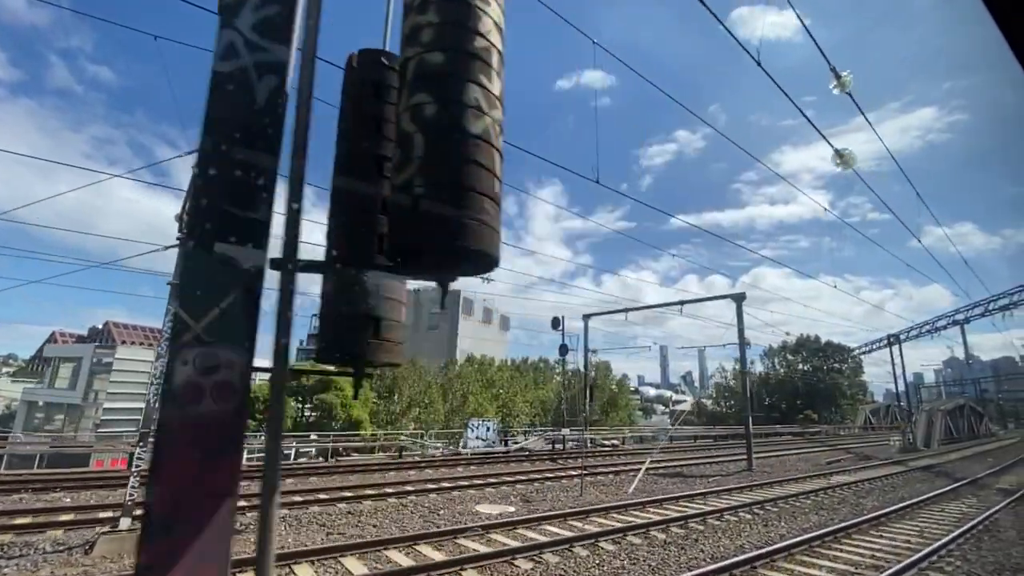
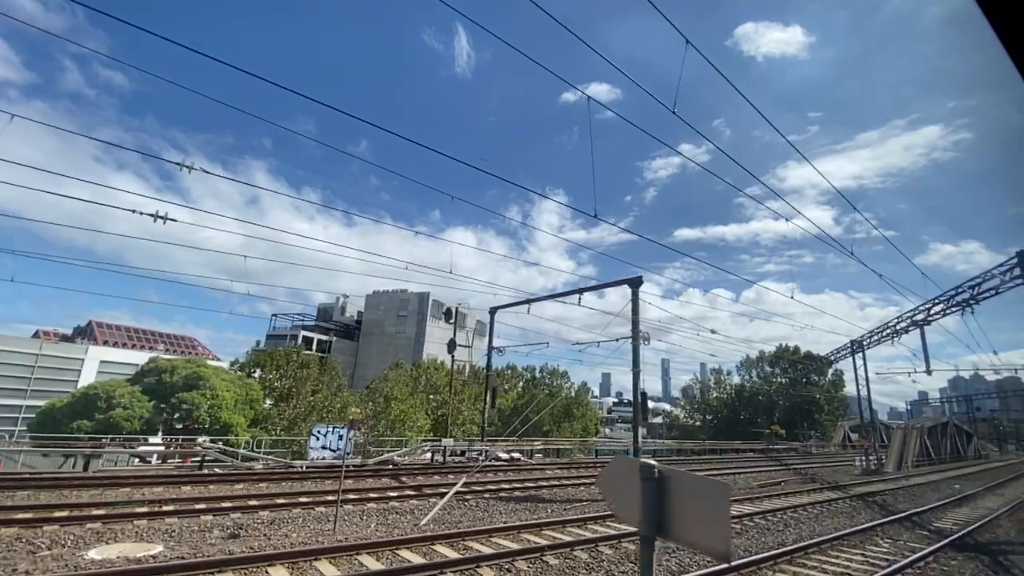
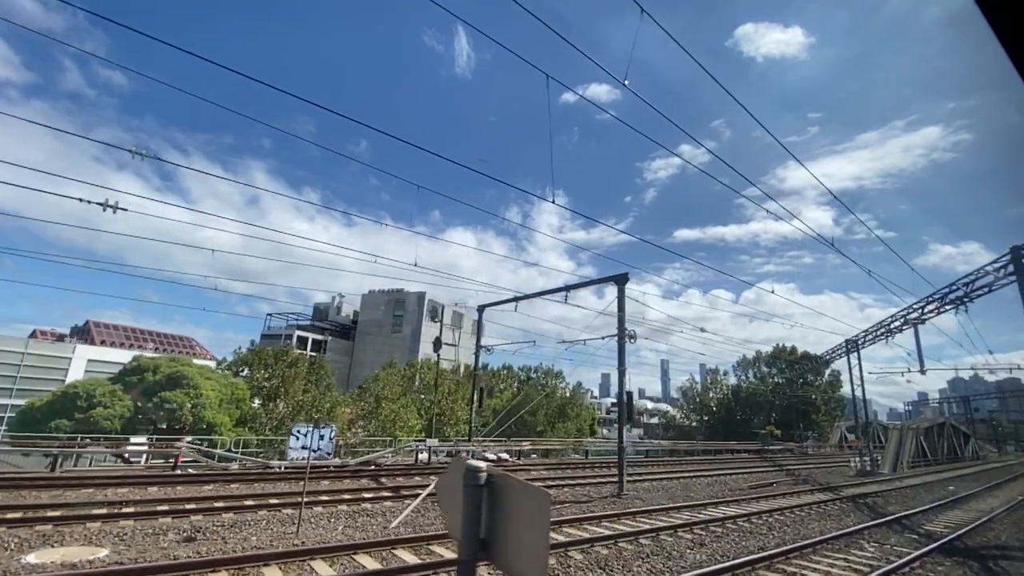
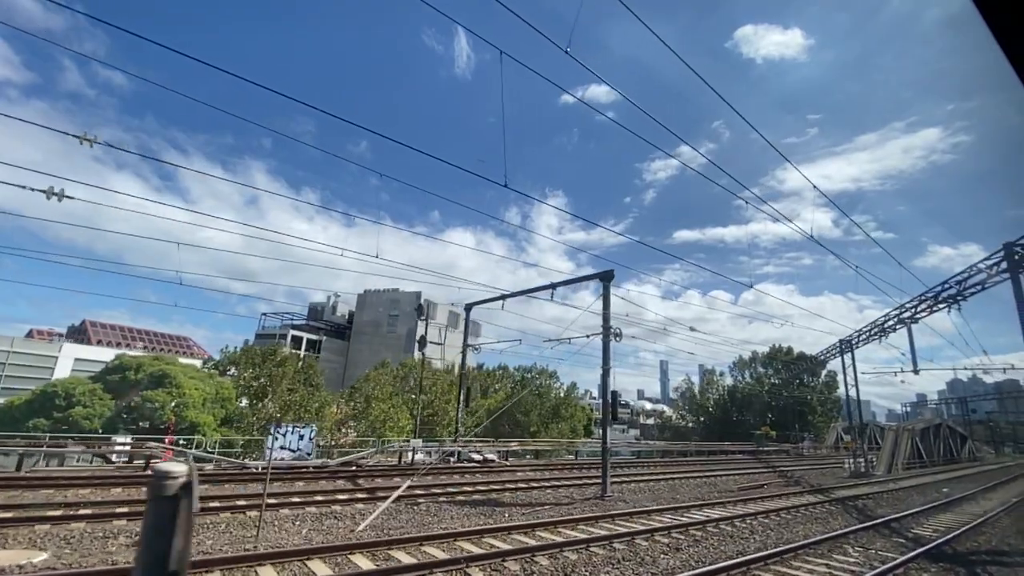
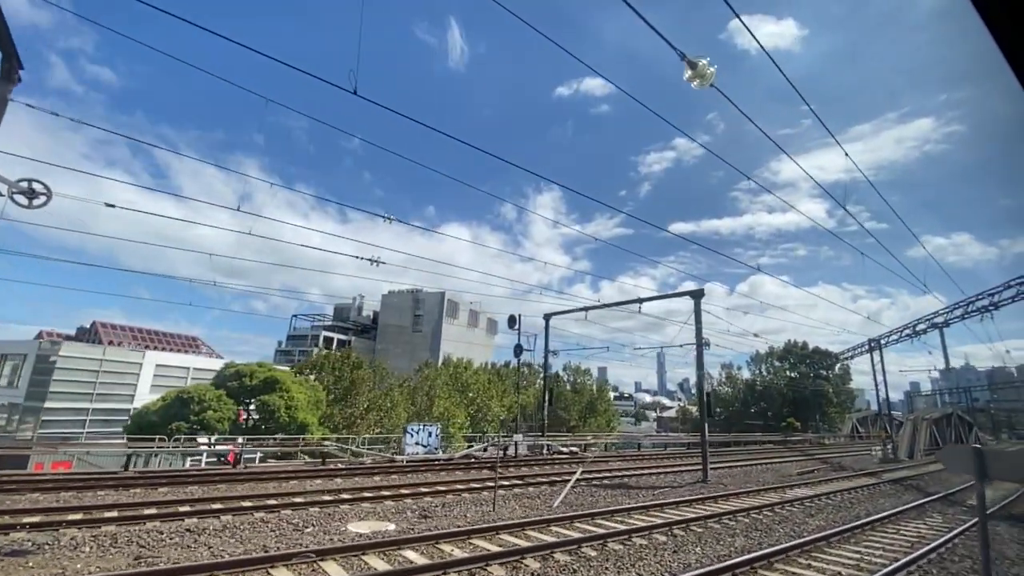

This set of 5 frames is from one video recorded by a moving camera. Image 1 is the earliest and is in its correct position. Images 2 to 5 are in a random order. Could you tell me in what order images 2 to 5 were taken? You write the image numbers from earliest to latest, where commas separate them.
5, 2, 3, 4
